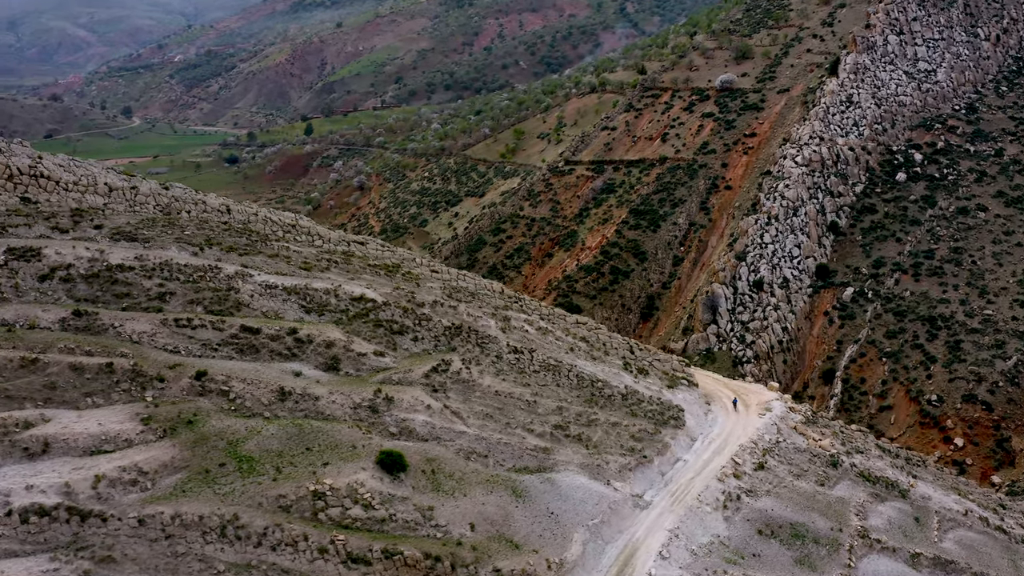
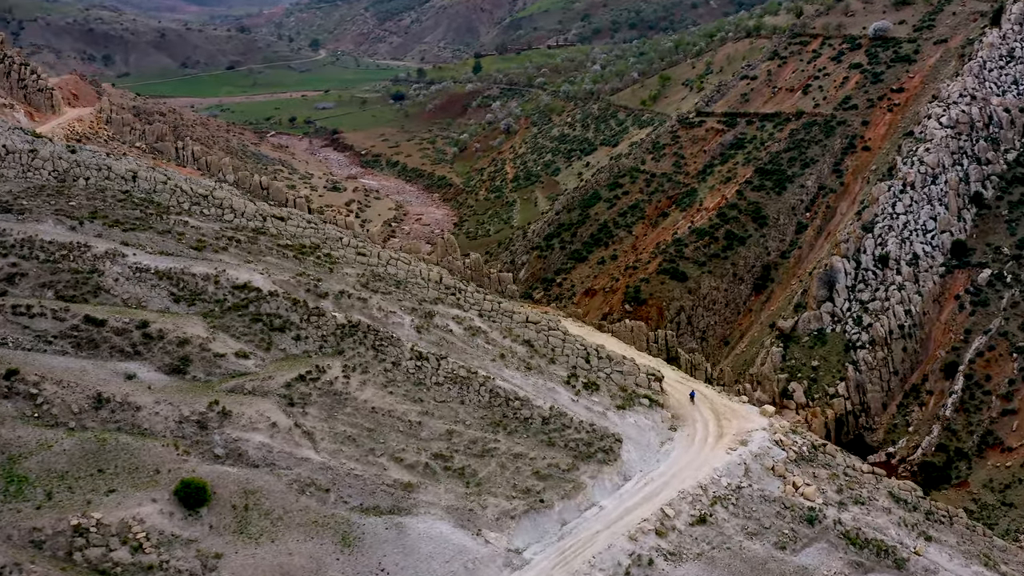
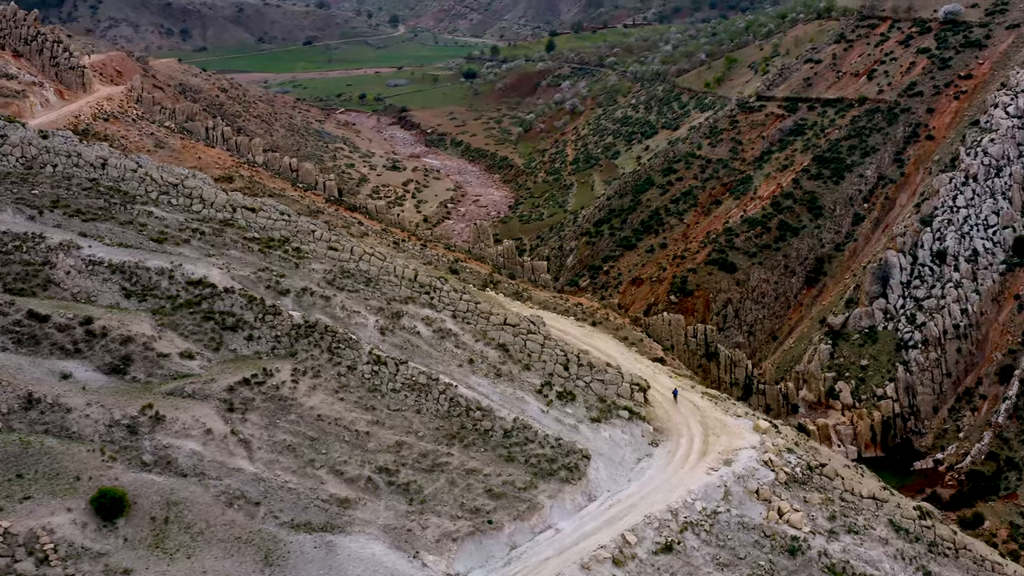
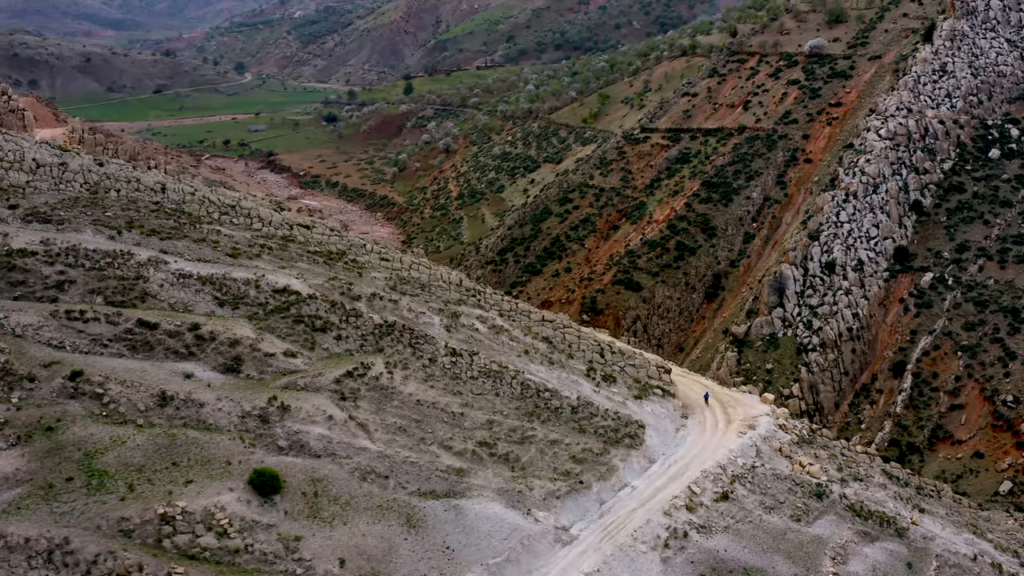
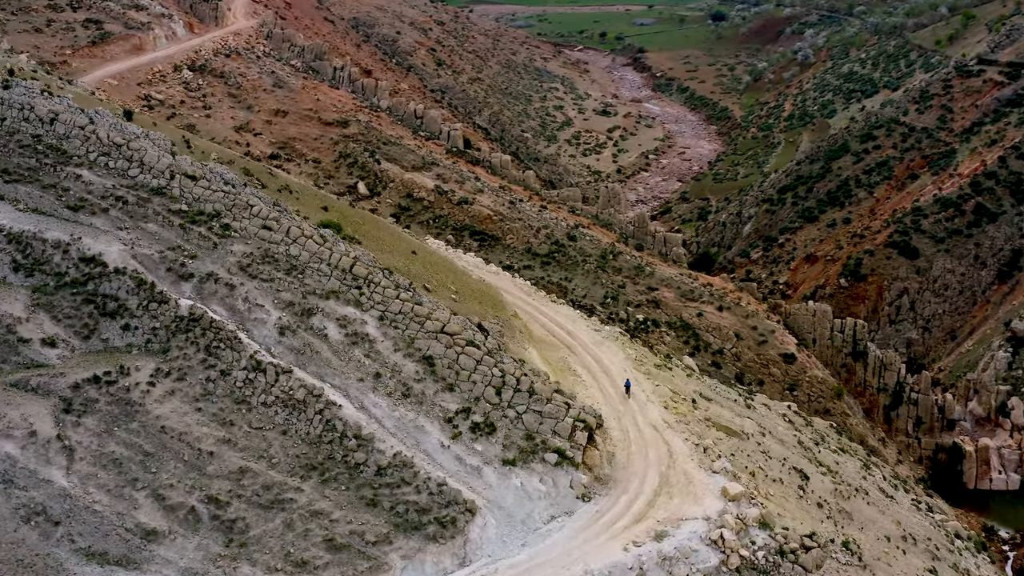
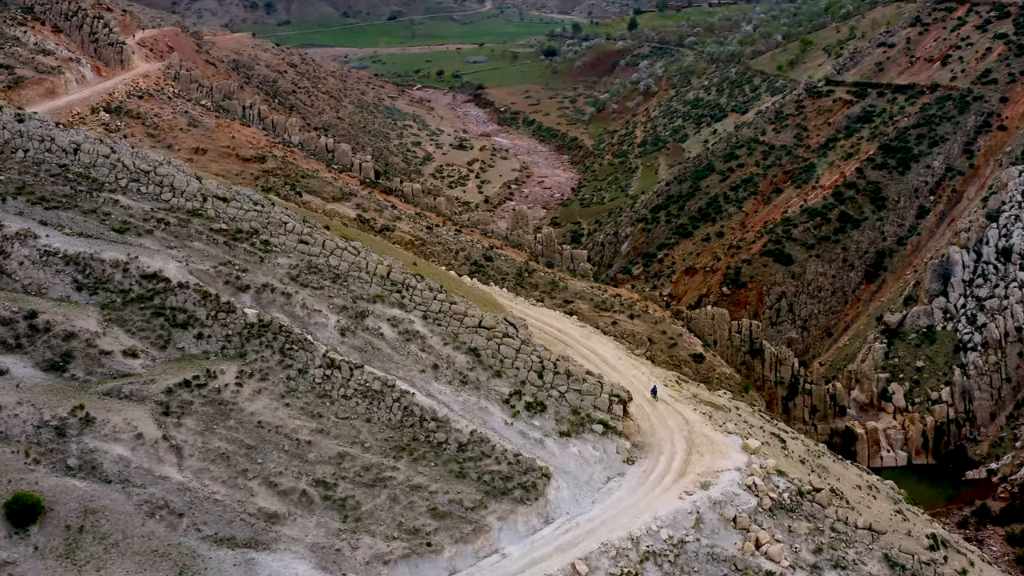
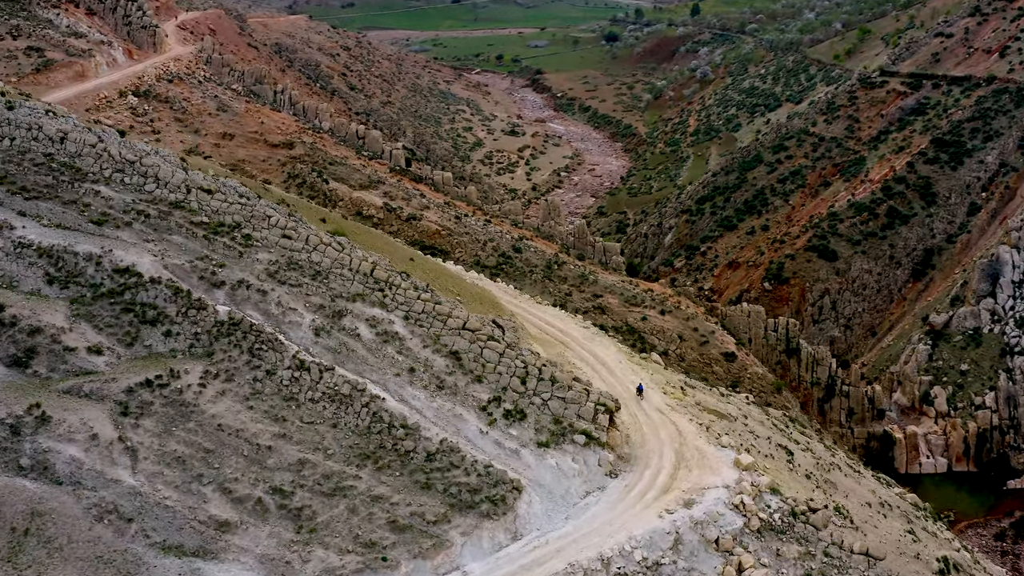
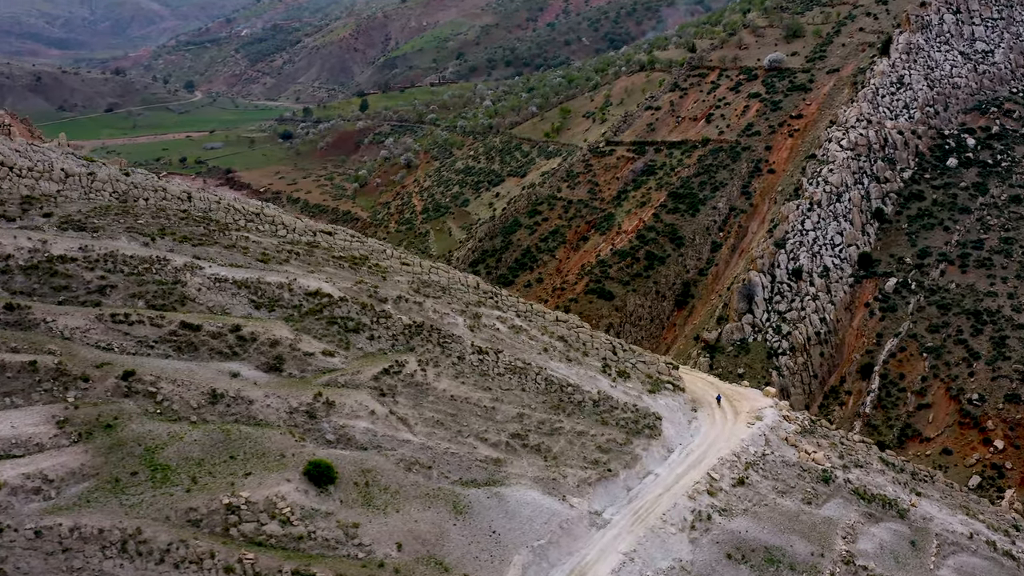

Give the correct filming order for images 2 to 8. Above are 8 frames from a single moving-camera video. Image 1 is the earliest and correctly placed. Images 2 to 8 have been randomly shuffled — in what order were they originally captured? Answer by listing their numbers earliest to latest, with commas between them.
8, 4, 2, 3, 6, 7, 5
